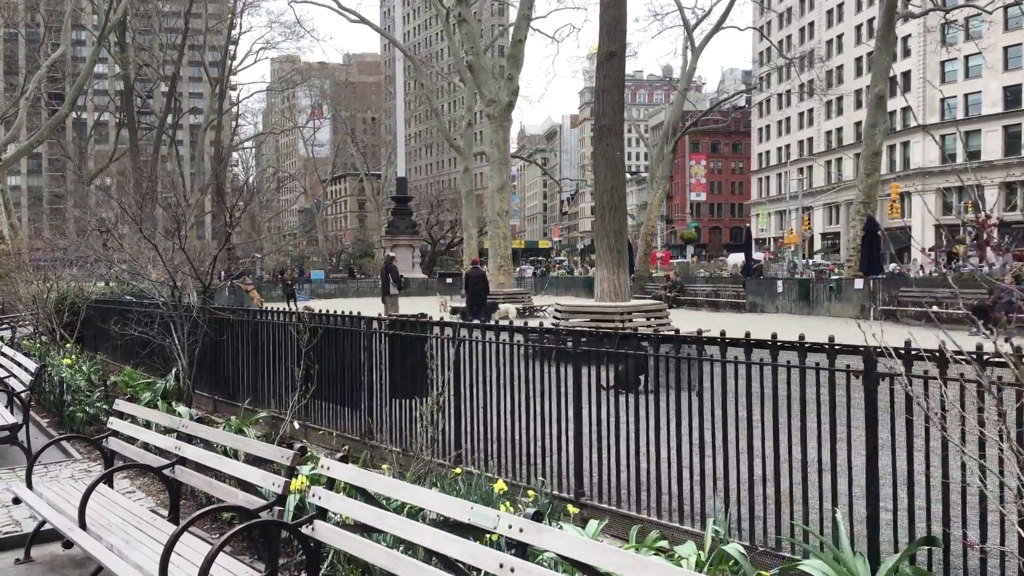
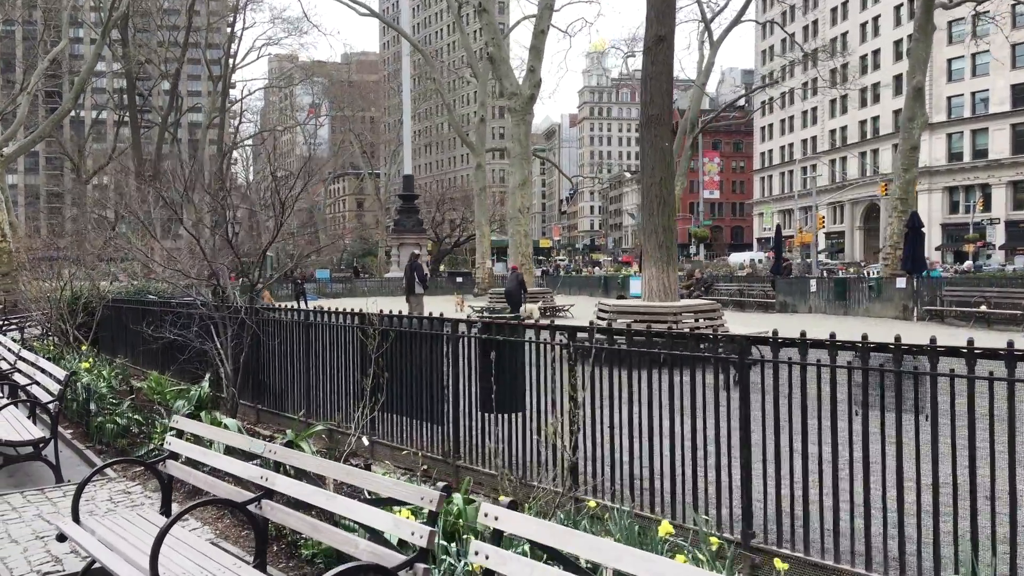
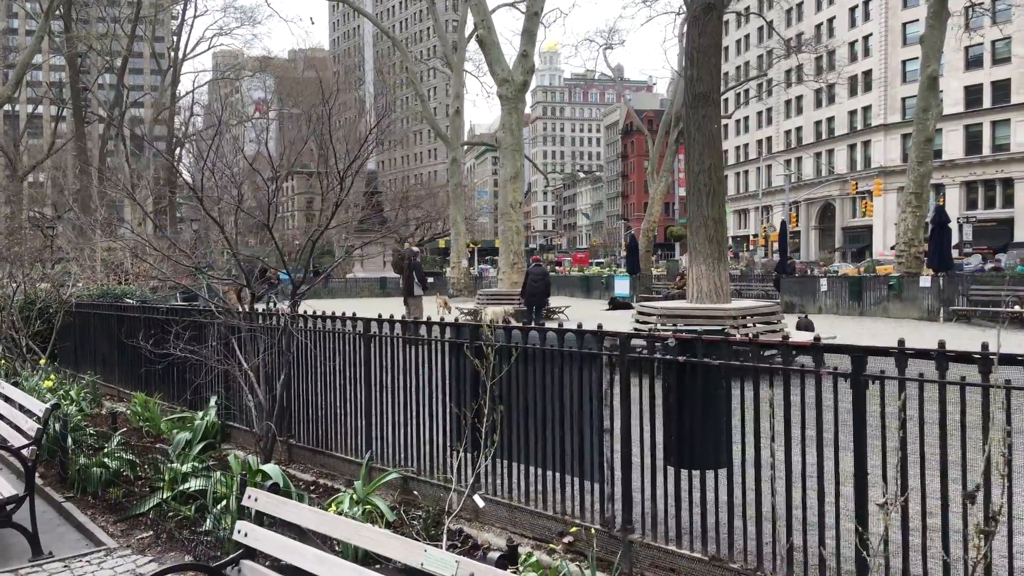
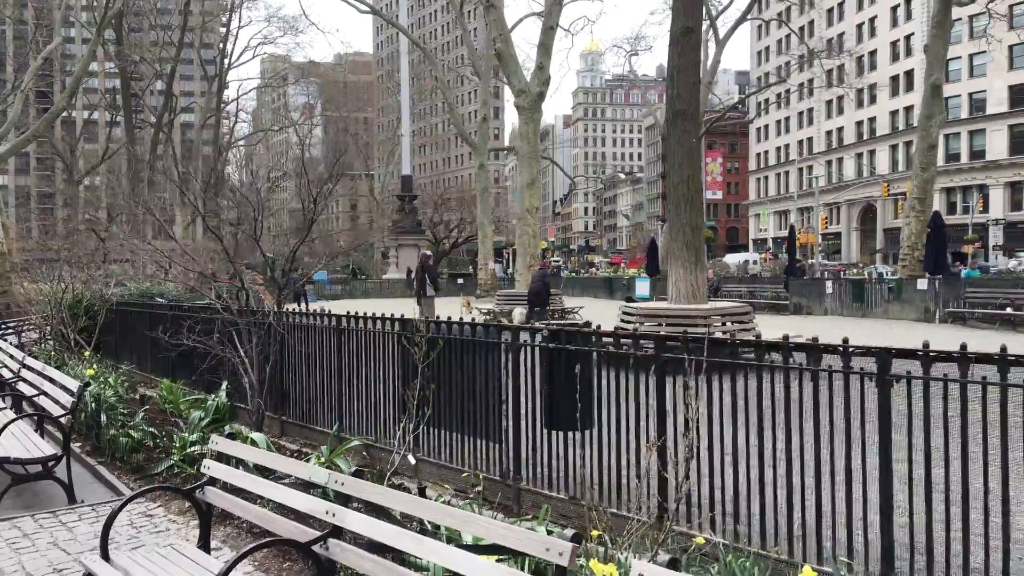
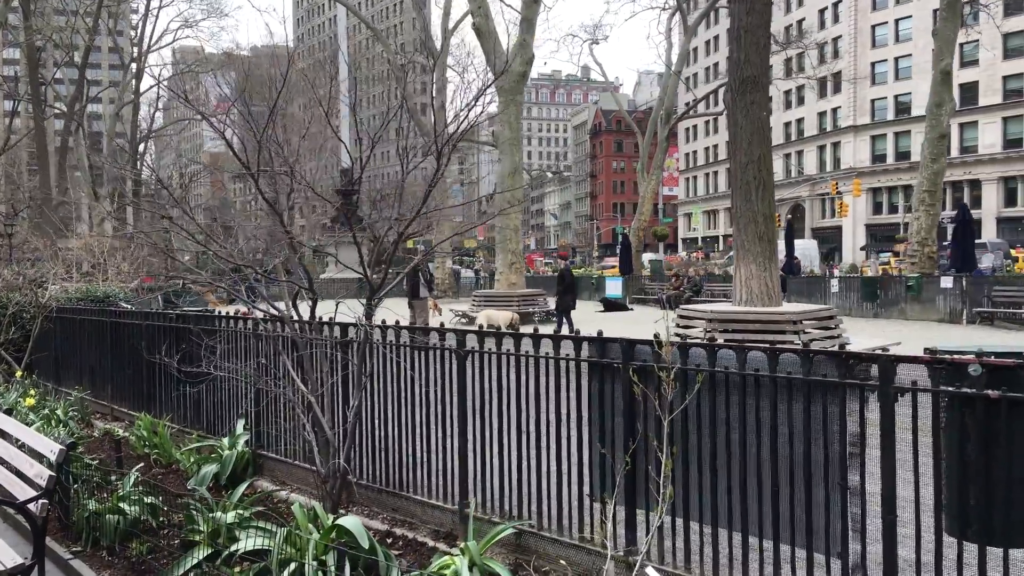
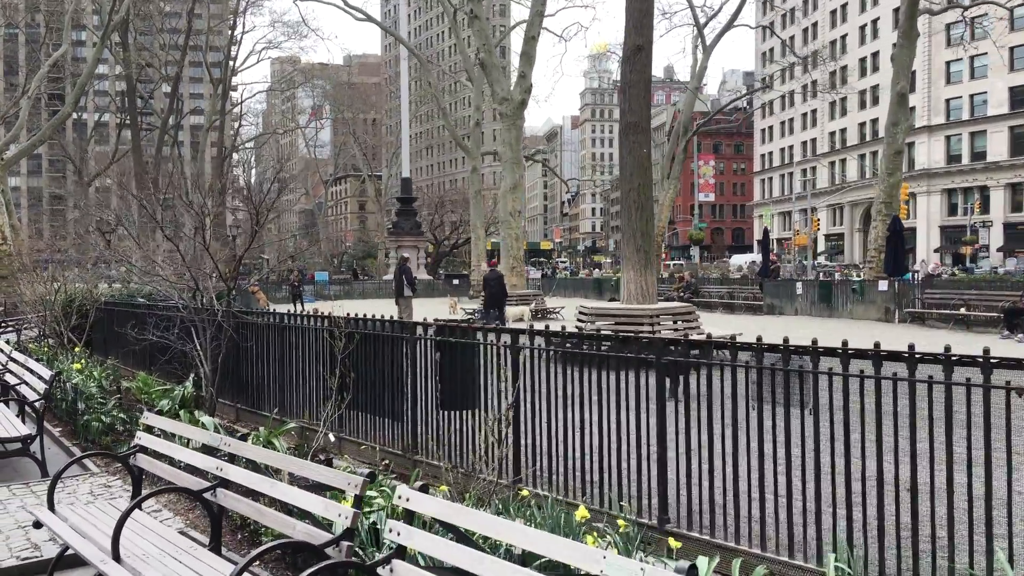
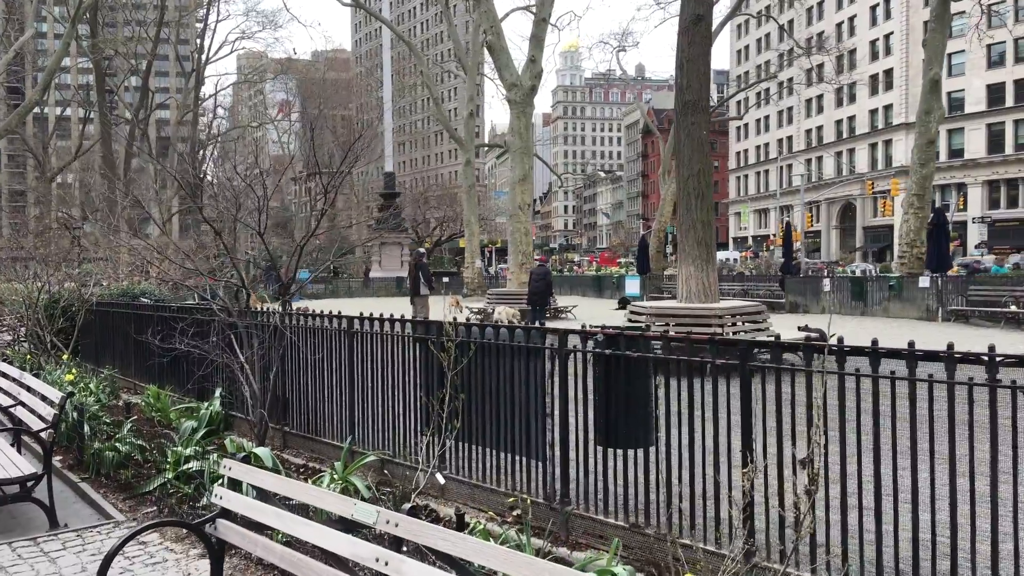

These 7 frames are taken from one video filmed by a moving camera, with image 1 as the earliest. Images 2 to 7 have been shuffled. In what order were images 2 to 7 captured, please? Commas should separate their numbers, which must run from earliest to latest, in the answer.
6, 2, 4, 7, 3, 5
